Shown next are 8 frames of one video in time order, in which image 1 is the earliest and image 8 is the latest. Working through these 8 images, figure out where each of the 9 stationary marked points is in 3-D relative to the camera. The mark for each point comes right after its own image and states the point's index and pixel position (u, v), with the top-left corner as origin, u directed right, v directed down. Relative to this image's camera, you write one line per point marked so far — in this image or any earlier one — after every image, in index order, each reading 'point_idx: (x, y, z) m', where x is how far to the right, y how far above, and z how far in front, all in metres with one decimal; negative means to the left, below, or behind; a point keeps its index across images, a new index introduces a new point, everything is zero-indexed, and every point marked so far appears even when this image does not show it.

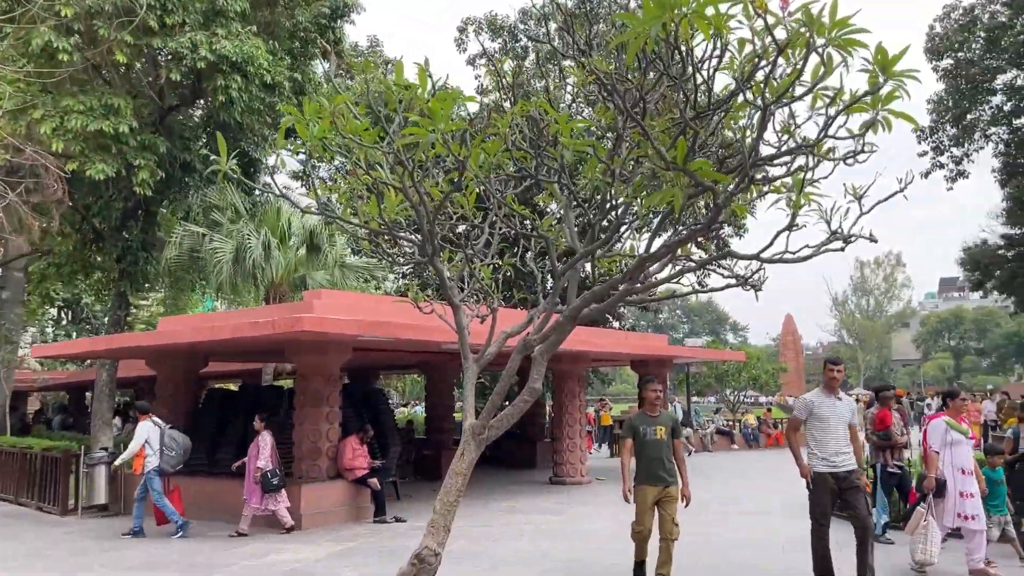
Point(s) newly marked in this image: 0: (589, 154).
0: (+0.6, +1.0, +6.4) m
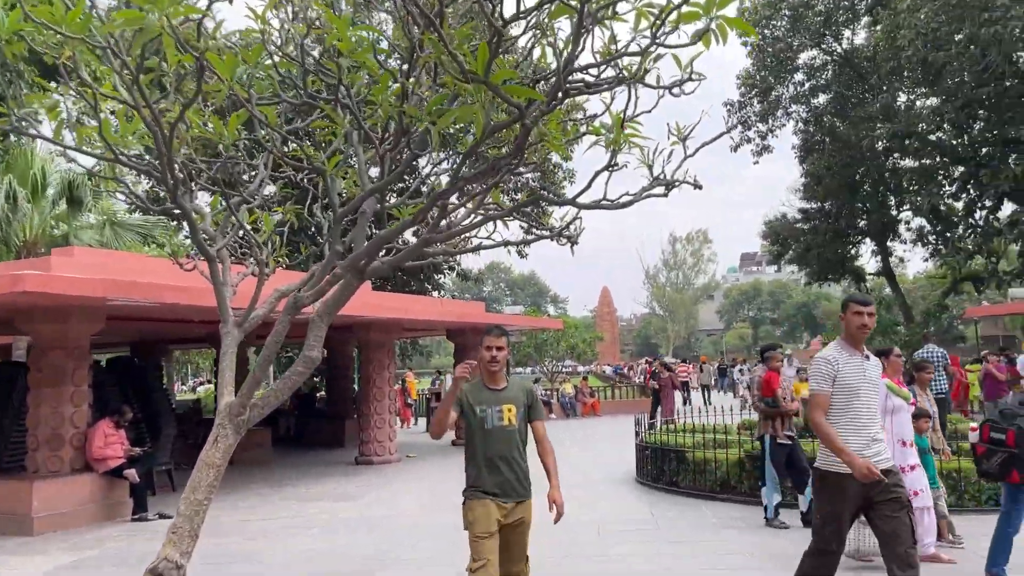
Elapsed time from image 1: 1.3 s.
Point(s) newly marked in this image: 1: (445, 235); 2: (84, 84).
0: (-0.8, +1.3, +5.3) m
1: (-0.5, +0.4, +5.7) m
2: (-2.7, +1.3, +5.4) m
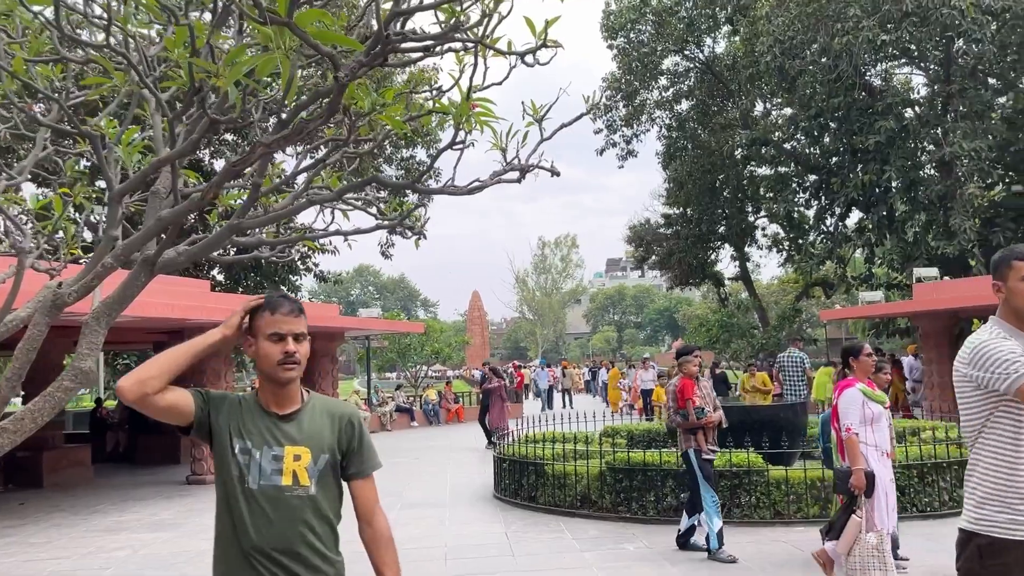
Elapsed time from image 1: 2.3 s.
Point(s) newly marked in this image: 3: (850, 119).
0: (-1.7, +1.4, +4.3) m
1: (-1.4, +0.4, +4.8) m
2: (-3.6, +1.3, +4.2) m
3: (+7.8, +3.9, +19.7) m
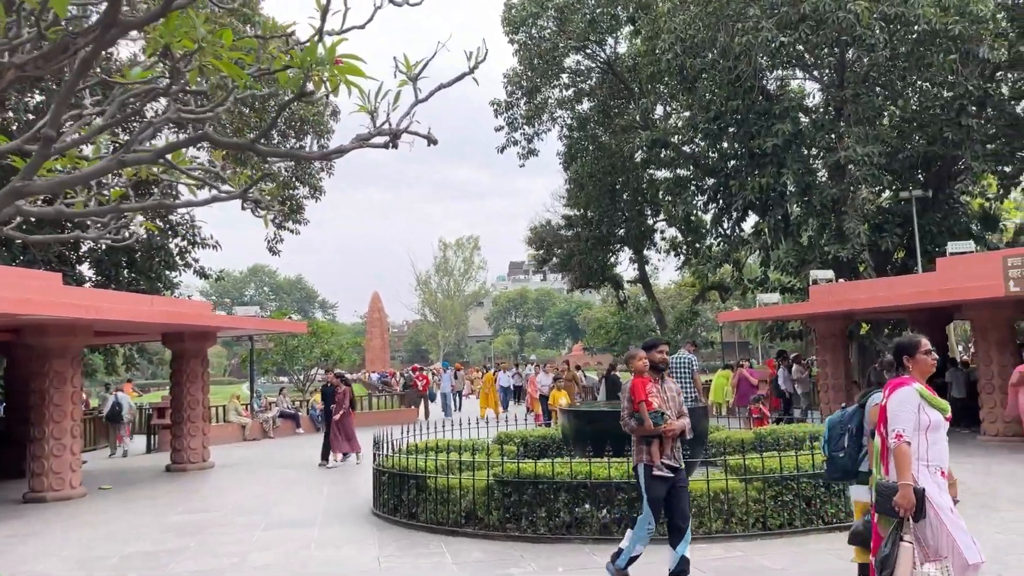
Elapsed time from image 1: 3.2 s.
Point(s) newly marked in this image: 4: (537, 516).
0: (-2.3, +1.5, +3.3) m
1: (-2.1, +0.5, +3.8) m
2: (-4.2, +1.4, +3.0) m
3: (+5.5, +3.8, +19.7) m
4: (+0.2, -1.8, +6.6) m
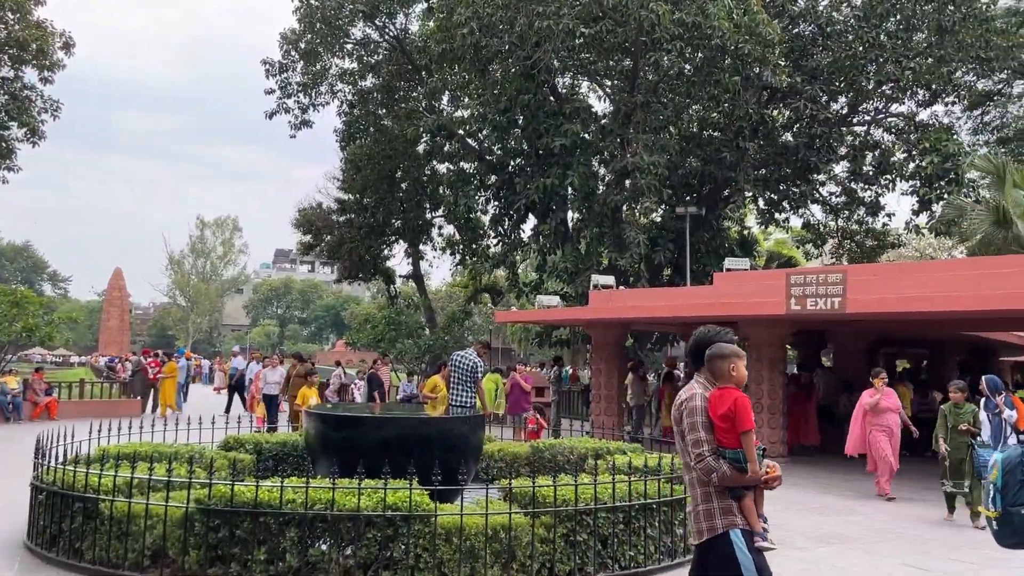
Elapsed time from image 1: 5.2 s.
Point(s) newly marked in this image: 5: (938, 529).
0: (-2.7, +1.9, +1.0) m
1: (-2.7, +0.9, +1.6) m
2: (-4.4, +2.0, +0.2) m
3: (+0.5, +3.8, +18.9) m
4: (-1.5, -1.5, +4.8) m
5: (+3.5, -2.0, +7.0) m
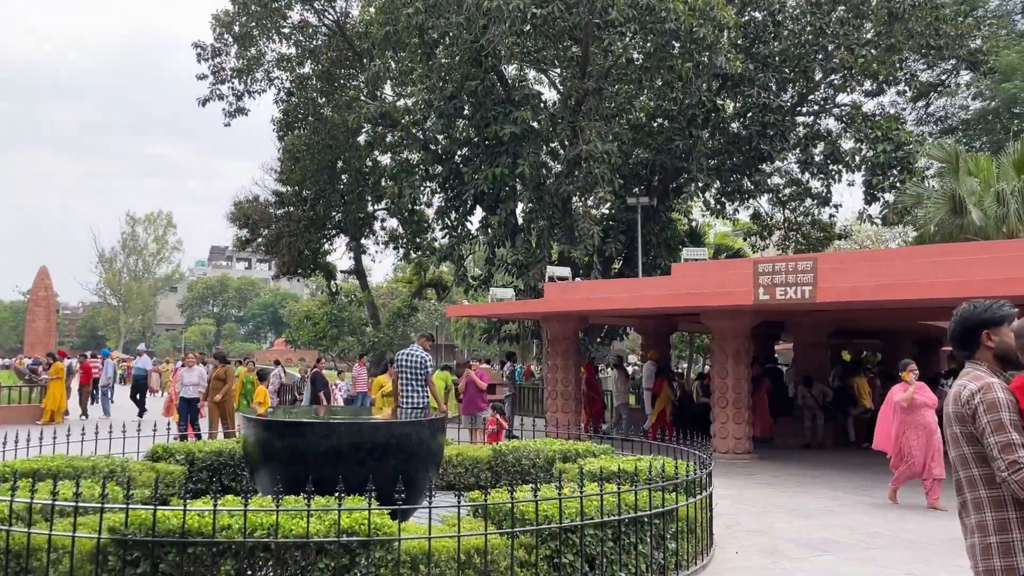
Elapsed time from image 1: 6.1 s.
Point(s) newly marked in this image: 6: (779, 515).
0: (-2.6, +1.9, +0.1) m
1: (-2.6, +0.9, +0.7) m
2: (-4.2, +2.0, -0.8) m
3: (-0.6, +3.9, +18.2) m
4: (-1.6, -1.5, +4.0) m
5: (+3.3, -1.9, +6.6) m
6: (+2.3, -1.9, +7.3) m
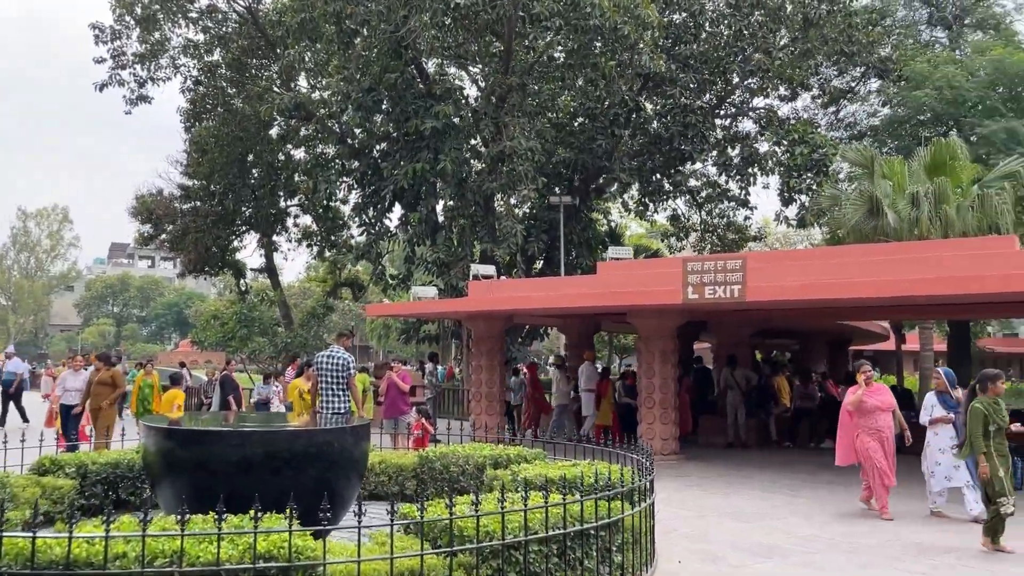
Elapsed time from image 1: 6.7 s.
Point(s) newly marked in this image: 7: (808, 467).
0: (-2.4, +1.9, -0.5) m
1: (-2.5, +0.9, +0.1) m
2: (-4.0, +2.1, -1.6) m
3: (-2.3, +3.9, +17.7) m
4: (-1.8, -1.4, +3.4) m
5: (+2.7, -1.9, +6.5) m
6: (+1.7, -1.9, +7.1) m
7: (+3.8, -2.3, +10.8) m
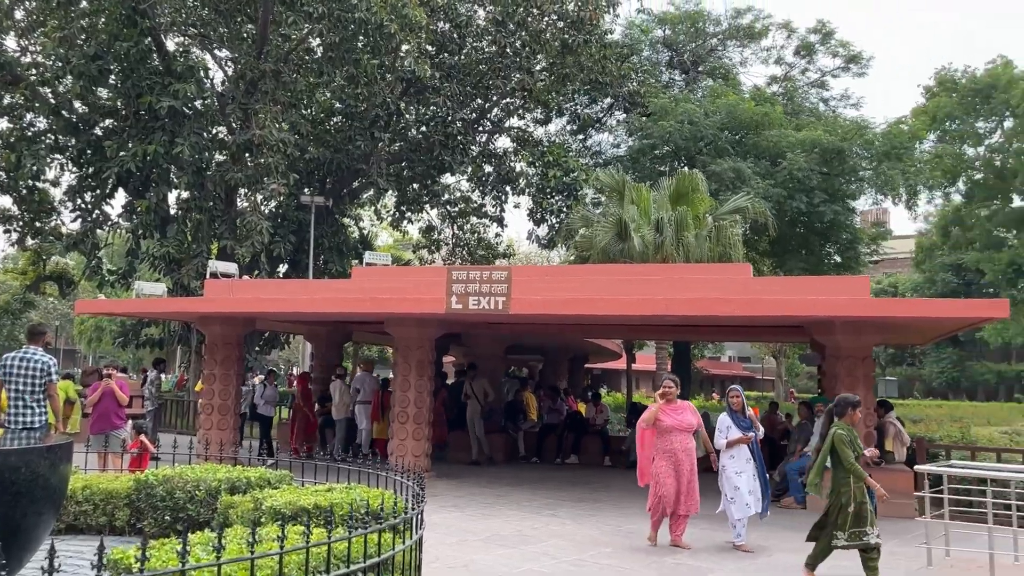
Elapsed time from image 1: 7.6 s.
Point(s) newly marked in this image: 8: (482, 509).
0: (-1.8, +2.1, -1.8) m
1: (-2.1, +1.1, -1.3) m
2: (-2.9, +2.4, -3.3) m
3: (-6.9, +4.0, +15.7) m
4: (-2.5, -1.3, +2.1) m
5: (+0.9, -2.0, +6.3) m
6: (-0.3, -2.0, +6.6) m
7: (+0.6, -2.5, +10.7) m
8: (-0.3, -2.2, +8.6) m
